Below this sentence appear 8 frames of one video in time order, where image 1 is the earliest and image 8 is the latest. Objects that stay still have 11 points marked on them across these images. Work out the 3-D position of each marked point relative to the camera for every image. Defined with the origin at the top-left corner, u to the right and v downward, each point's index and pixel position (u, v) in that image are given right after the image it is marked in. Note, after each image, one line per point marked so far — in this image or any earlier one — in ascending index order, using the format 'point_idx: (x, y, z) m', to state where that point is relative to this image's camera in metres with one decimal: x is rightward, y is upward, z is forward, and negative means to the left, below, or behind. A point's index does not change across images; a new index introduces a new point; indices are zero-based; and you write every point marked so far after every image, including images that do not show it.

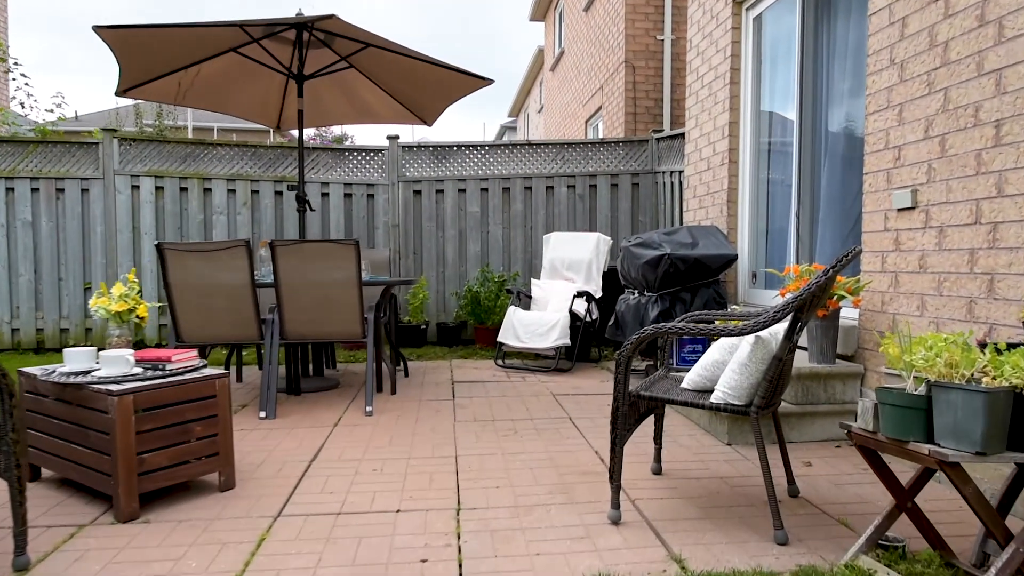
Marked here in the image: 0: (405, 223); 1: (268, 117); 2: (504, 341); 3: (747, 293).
0: (-0.9, +0.6, +6.1) m
1: (-1.7, +1.2, +5.1) m
2: (-0.1, -0.4, +5.0) m
3: (+1.4, 0.0, +4.3) m
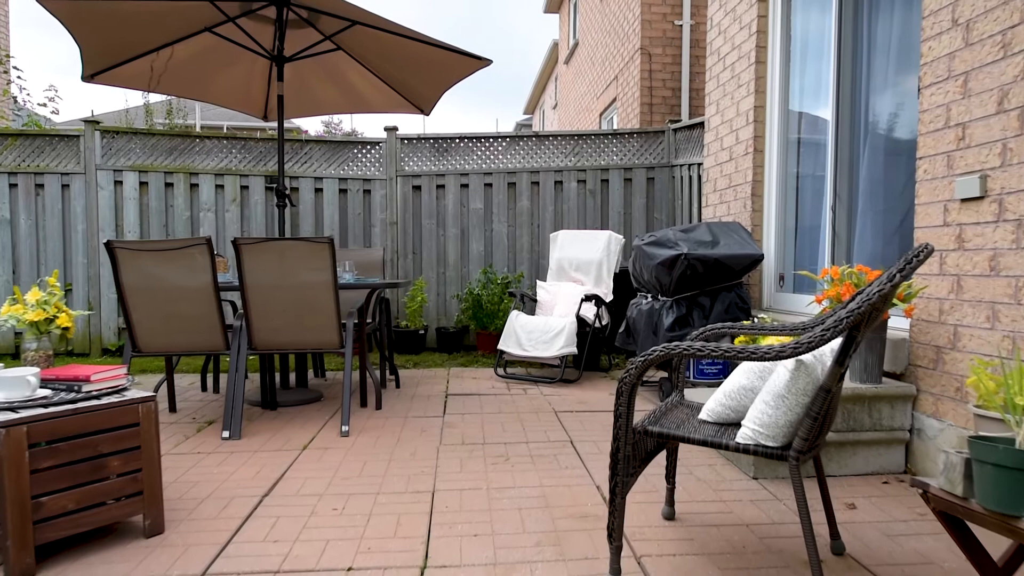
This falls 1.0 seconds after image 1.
0: (-0.9, +0.5, +5.7) m
1: (-1.7, +1.2, +4.8) m
2: (0.0, -0.4, +4.6) m
3: (+1.4, -0.1, +3.8) m
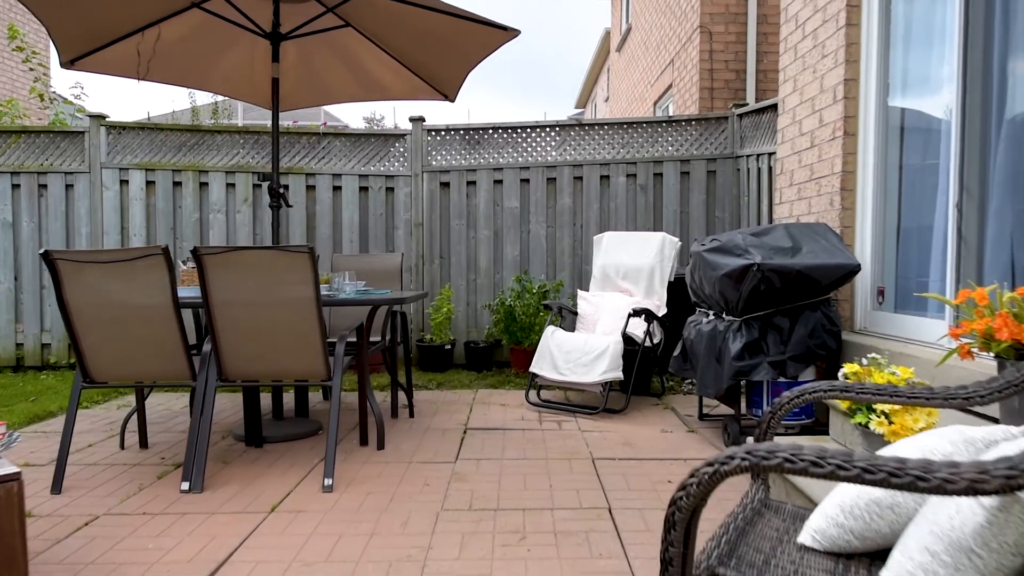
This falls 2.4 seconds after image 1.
0: (-0.6, +0.5, +5.1) m
1: (-1.5, +1.1, +4.2) m
2: (+0.1, -0.5, +3.9) m
3: (+1.6, -0.1, +3.1) m
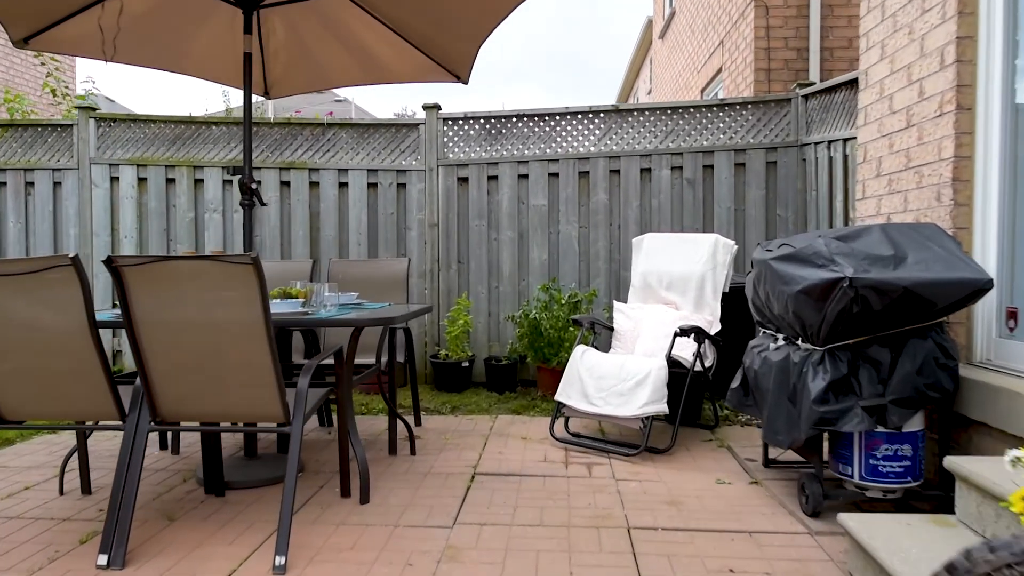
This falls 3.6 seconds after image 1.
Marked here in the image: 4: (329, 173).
0: (-0.4, +0.4, +4.5) m
1: (-1.4, +1.1, +3.7) m
2: (+0.2, -0.5, +3.3) m
3: (+1.6, -0.2, +2.4) m
4: (-1.2, +0.7, +4.5) m
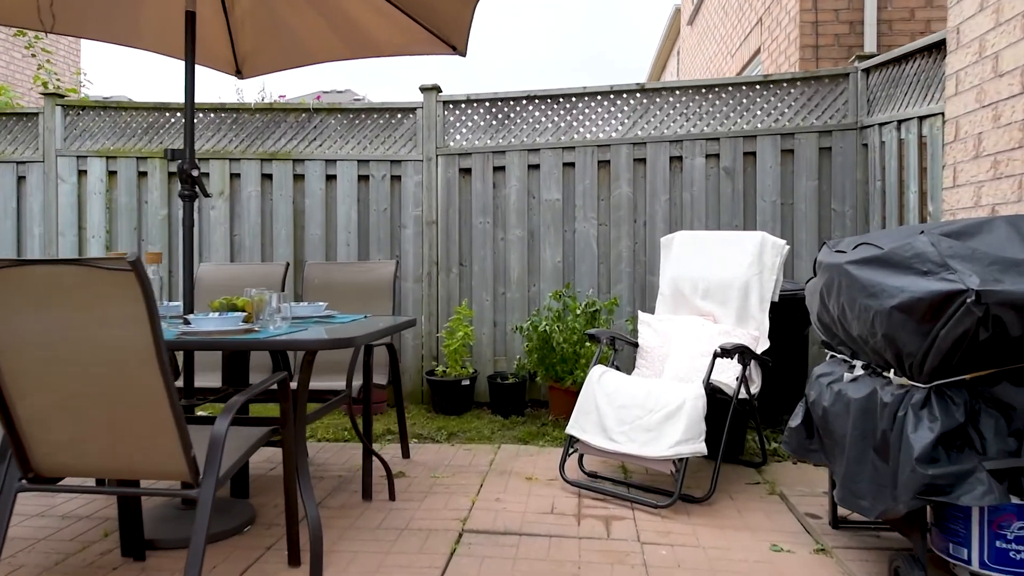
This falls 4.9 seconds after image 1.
0: (-0.4, +0.4, +4.0) m
1: (-1.3, +1.0, +3.2) m
2: (+0.3, -0.6, +2.7) m
3: (+1.6, -0.2, +1.7) m
4: (-1.1, +0.7, +4.0) m
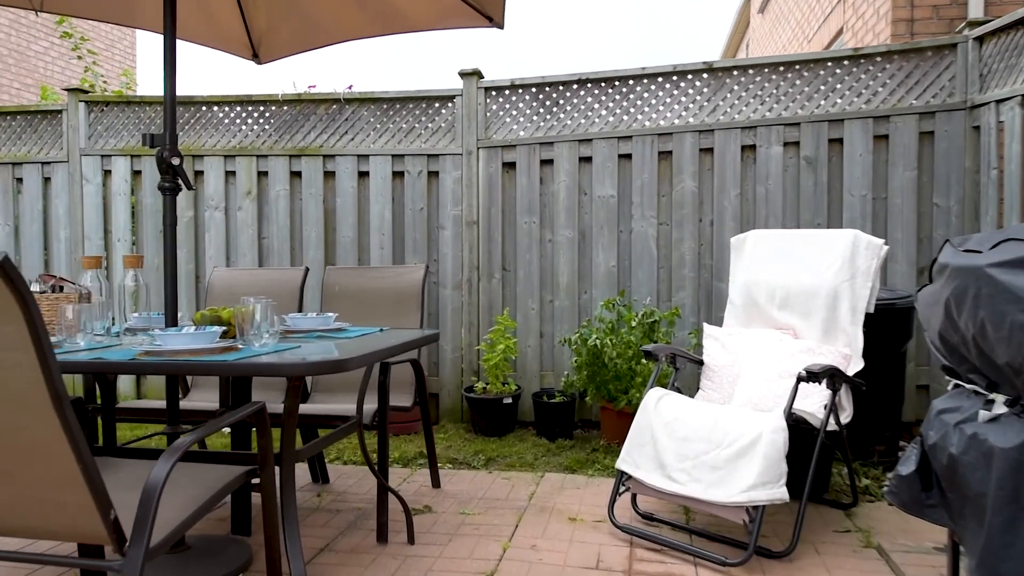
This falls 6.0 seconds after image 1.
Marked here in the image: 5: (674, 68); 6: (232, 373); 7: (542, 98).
0: (-0.1, +0.4, +3.6) m
1: (-1.1, +1.0, +2.9) m
2: (+0.4, -0.6, +2.3) m
3: (+1.6, -0.3, +1.2) m
4: (-0.9, +0.7, +3.7) m
5: (+0.8, +1.0, +3.3) m
6: (-0.6, -0.2, +1.6) m
7: (+0.2, +1.0, +3.6) m
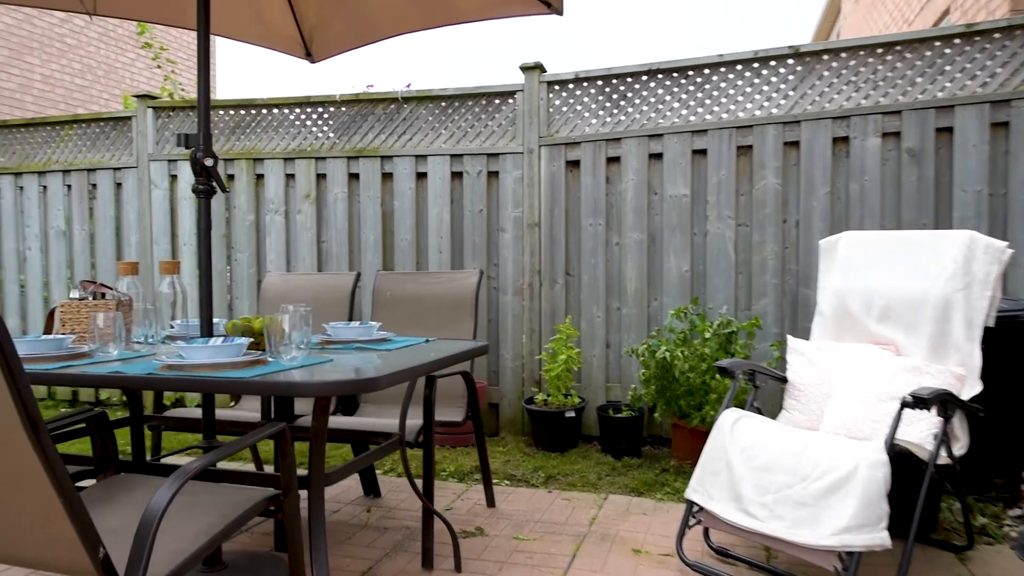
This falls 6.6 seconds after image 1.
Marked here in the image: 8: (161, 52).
0: (+0.2, +0.3, +3.4) m
1: (-0.9, +1.0, +2.8) m
2: (+0.5, -0.6, +2.0) m
3: (+1.7, -0.3, +0.8) m
4: (-0.5, +0.6, +3.5) m
5: (+1.0, +1.0, +3.0) m
6: (-0.5, -0.2, +1.5) m
7: (+0.5, +0.9, +3.3) m
8: (-2.9, +1.9, +5.8) m
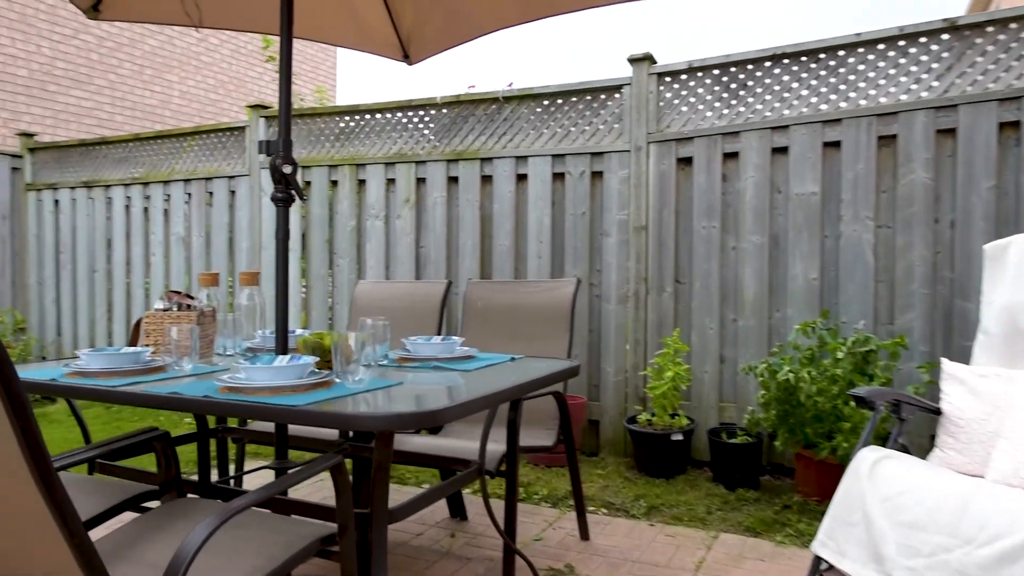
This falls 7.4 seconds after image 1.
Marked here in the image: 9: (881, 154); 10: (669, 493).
0: (+0.7, +0.3, +3.1) m
1: (-0.5, +1.0, +2.7) m
2: (+0.8, -0.6, +1.7) m
3: (+1.7, -0.3, +0.3) m
4: (0.0, +0.6, +3.4) m
5: (+1.5, +1.0, +2.6) m
6: (-0.4, -0.2, +1.3) m
7: (+0.9, +0.9, +3.0) m
8: (-1.9, +1.9, +6.0) m
9: (+1.4, +0.5, +2.7) m
10: (+0.6, -0.8, +2.7) m
